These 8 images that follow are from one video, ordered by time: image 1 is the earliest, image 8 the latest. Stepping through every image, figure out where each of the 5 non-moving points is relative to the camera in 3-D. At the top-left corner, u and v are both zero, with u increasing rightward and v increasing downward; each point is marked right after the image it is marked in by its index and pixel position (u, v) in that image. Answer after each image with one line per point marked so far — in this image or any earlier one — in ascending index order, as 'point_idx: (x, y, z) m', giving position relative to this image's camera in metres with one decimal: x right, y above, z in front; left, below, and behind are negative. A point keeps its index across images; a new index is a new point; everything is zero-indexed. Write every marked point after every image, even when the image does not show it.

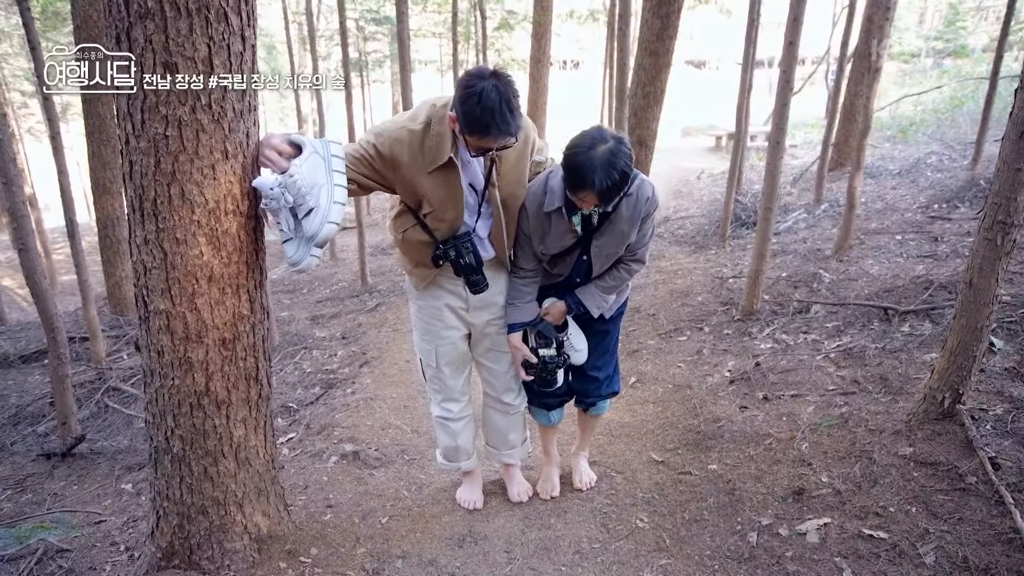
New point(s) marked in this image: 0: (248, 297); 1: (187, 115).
0: (-0.9, 0.0, +2.1) m
1: (-0.9, +0.5, +1.9) m
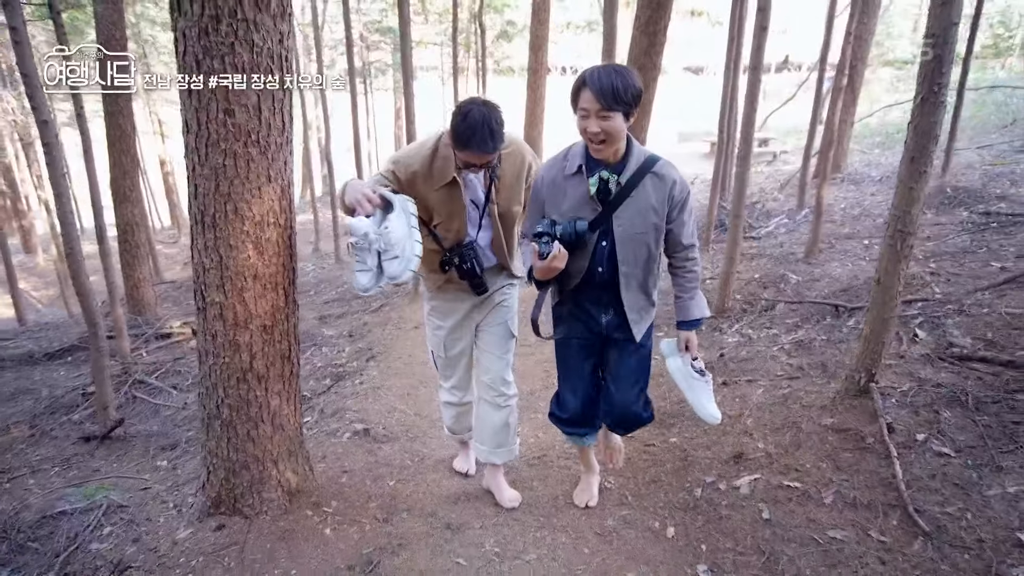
0: (-1.0, 0.0, +2.6) m
1: (-1.0, +0.5, +2.4) m
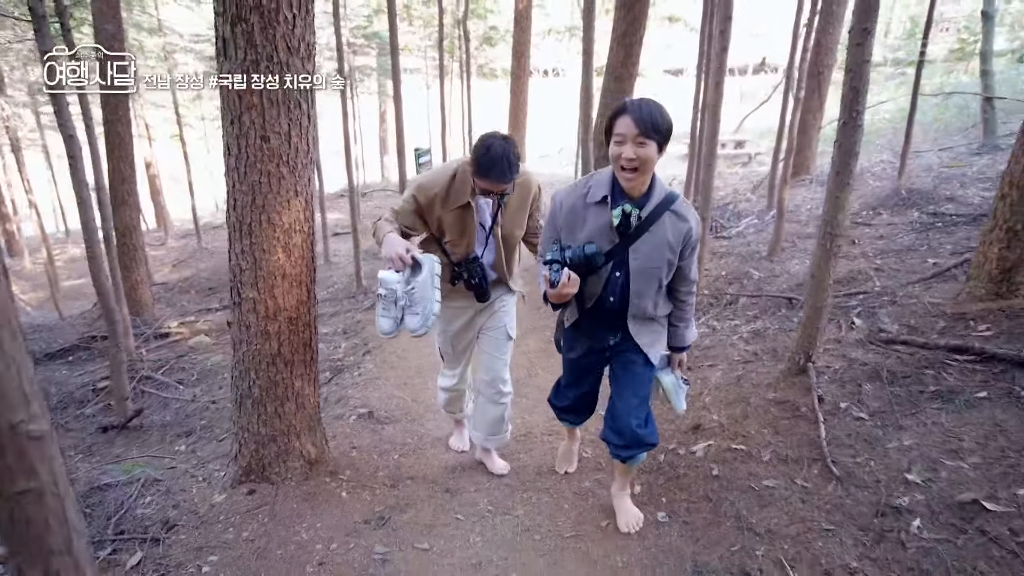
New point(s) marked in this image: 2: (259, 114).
0: (-1.0, 0.0, +3.1) m
1: (-1.1, +0.5, +2.8) m
2: (-1.1, +0.8, +2.8) m
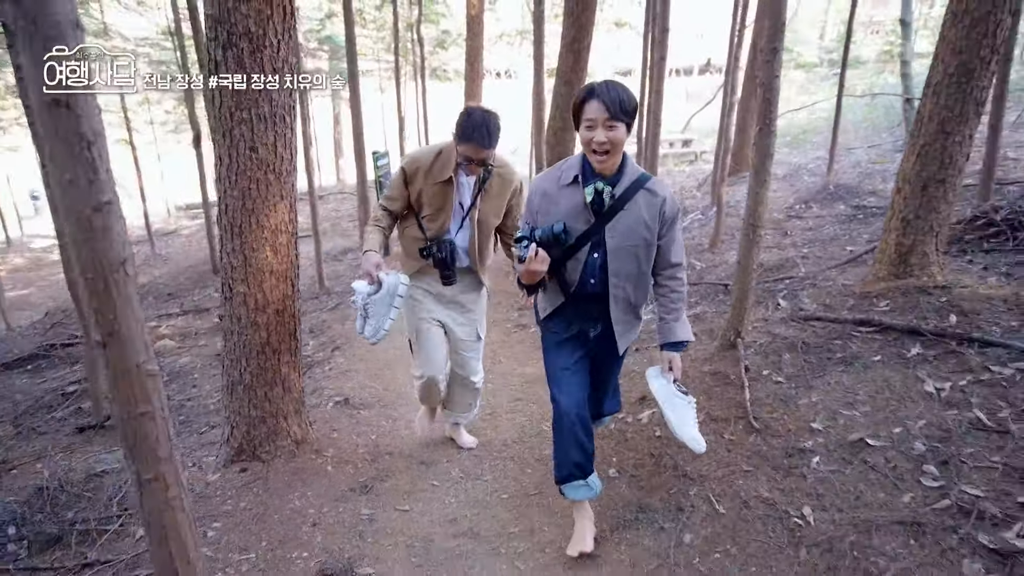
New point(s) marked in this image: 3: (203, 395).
0: (-1.2, 0.0, +3.4) m
1: (-1.2, +0.6, +3.2) m
2: (-1.3, +0.8, +3.1) m
3: (-2.9, -1.0, +6.0) m
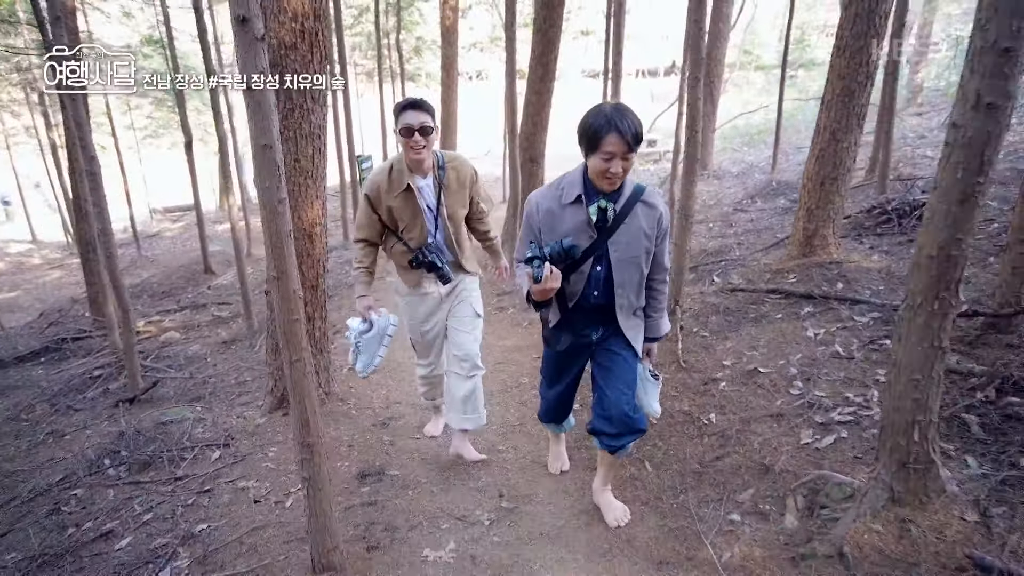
0: (-1.3, +0.2, +4.3) m
1: (-1.4, +0.7, +4.1) m
2: (-1.4, +0.9, +4.0) m
3: (-3.1, -0.9, +6.9) m
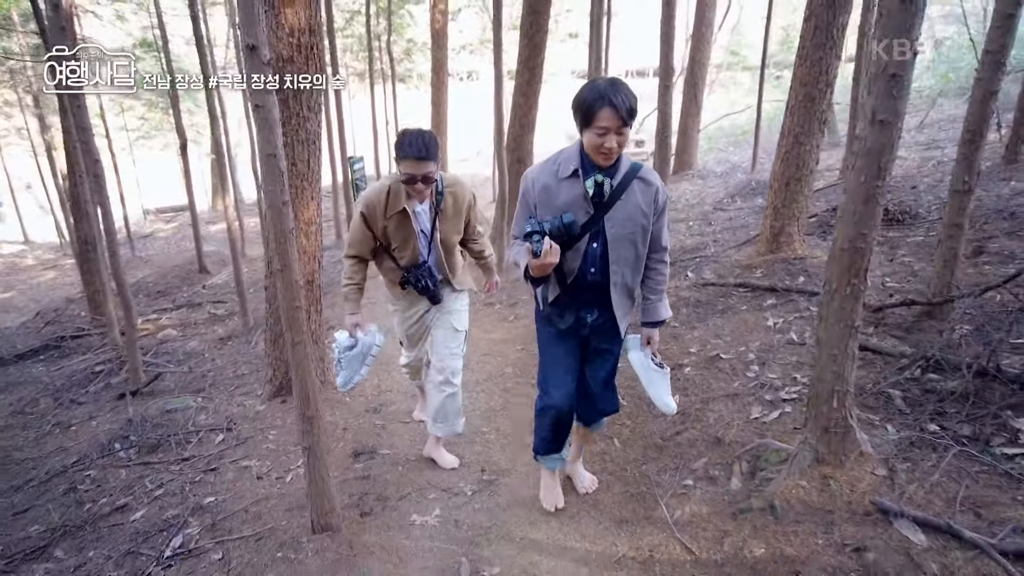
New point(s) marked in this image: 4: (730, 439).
0: (-1.4, +0.2, +4.7) m
1: (-1.5, +0.7, +4.4) m
2: (-1.5, +1.0, +4.3) m
3: (-3.3, -0.9, +7.2) m
4: (+1.1, -0.8, +3.2) m
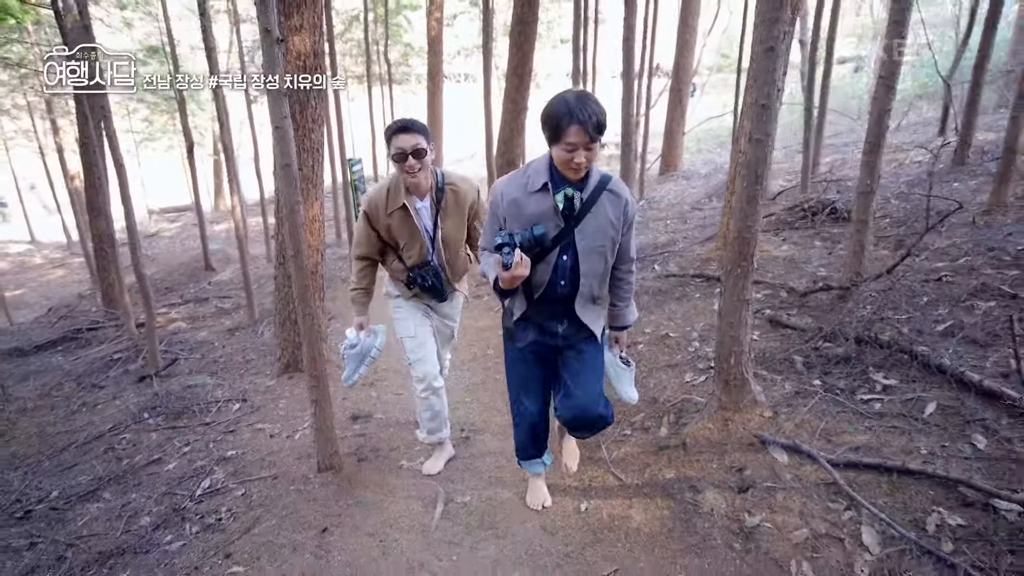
0: (-1.6, +0.3, +5.3) m
1: (-1.7, +0.8, +5.1) m
2: (-1.7, +1.0, +5.0) m
3: (-3.5, -0.8, +7.8) m
4: (+0.9, -0.7, +3.8) m
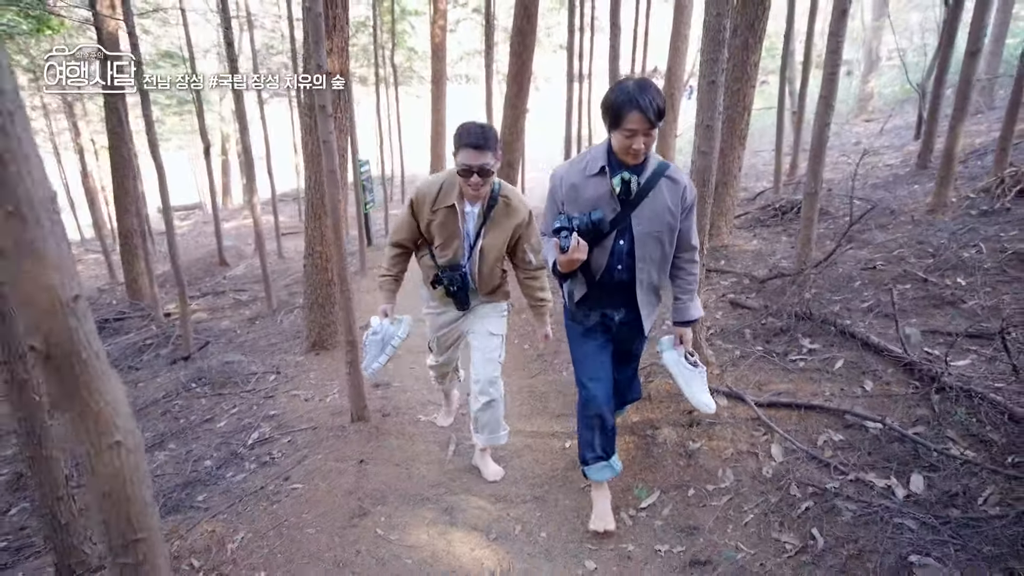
0: (-1.6, +0.4, +6.1) m
1: (-1.7, +0.9, +5.8) m
2: (-1.7, +1.2, +5.7) m
3: (-3.5, -0.7, +8.6) m
4: (+0.9, -0.6, +4.6) m
